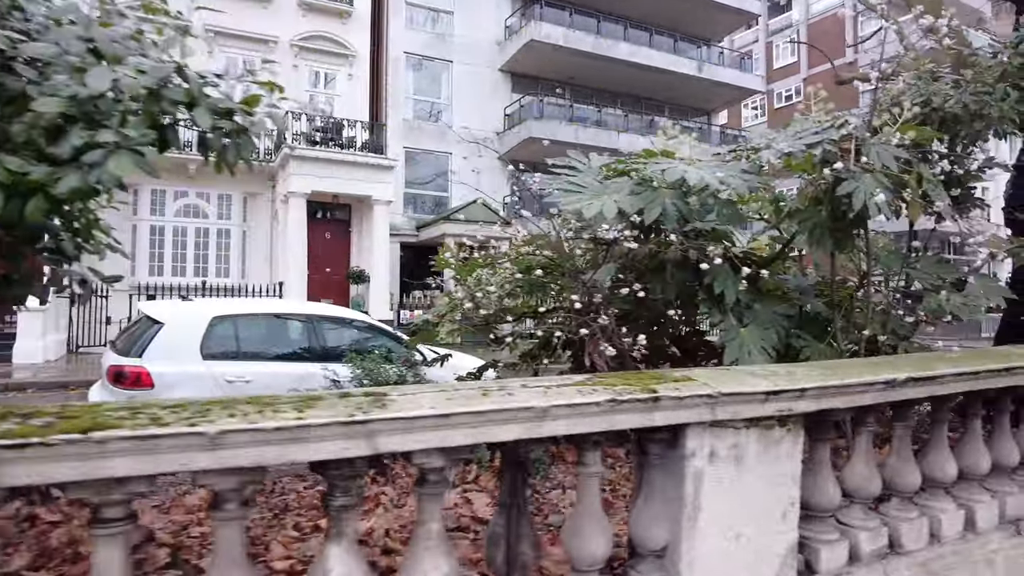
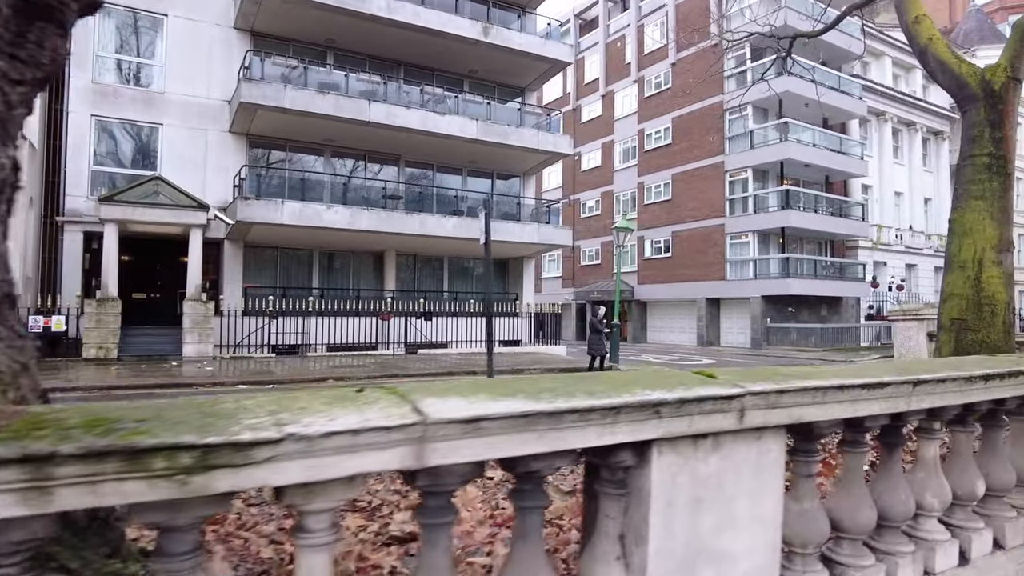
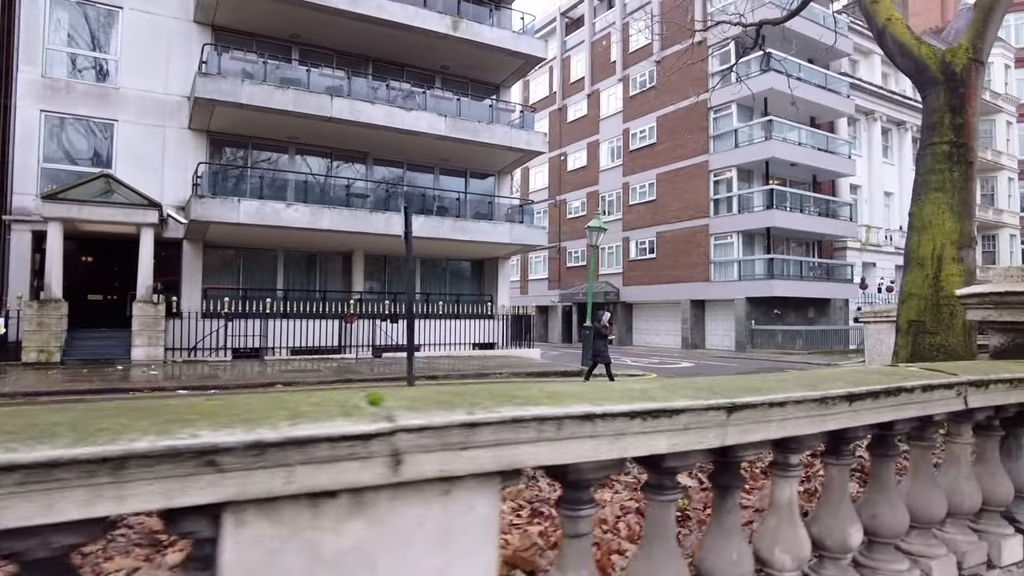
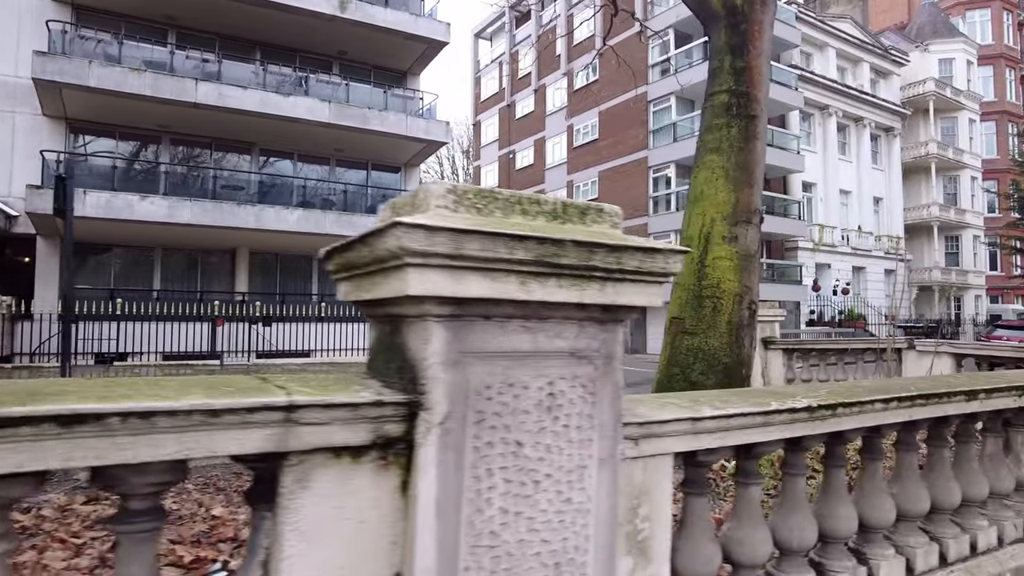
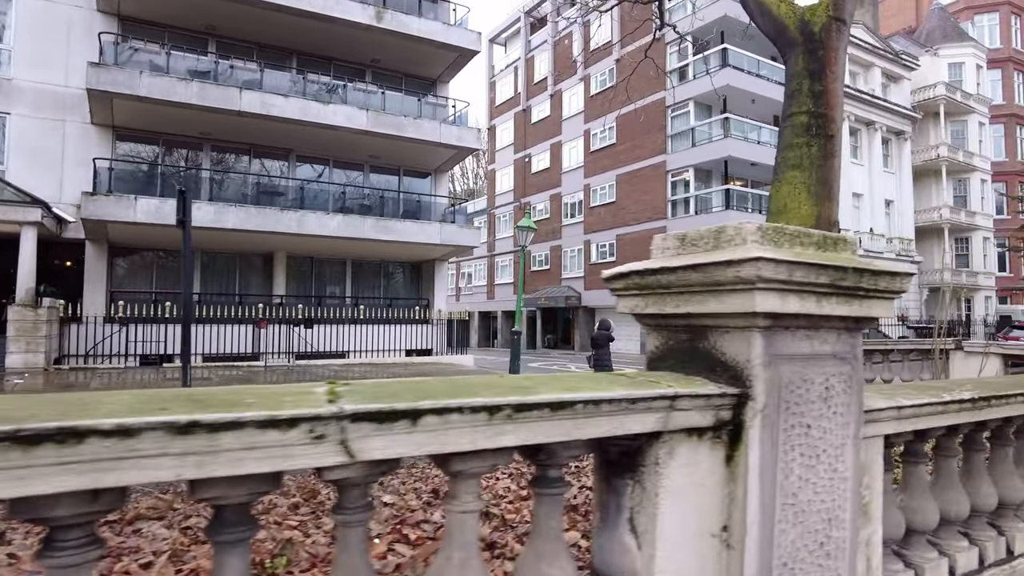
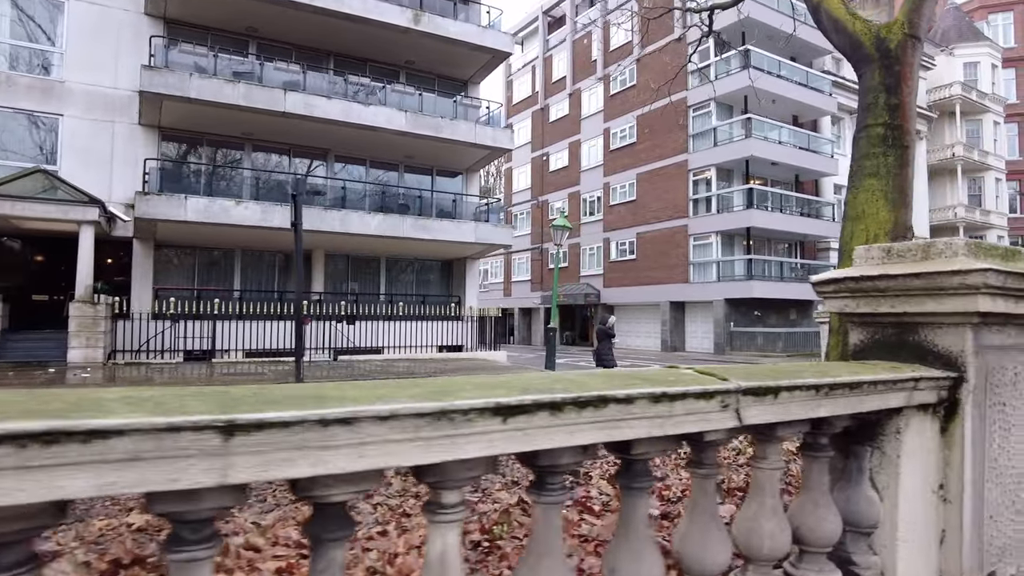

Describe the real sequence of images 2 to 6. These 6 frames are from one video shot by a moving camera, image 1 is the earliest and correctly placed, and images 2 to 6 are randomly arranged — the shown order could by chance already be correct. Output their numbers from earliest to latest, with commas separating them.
2, 3, 6, 5, 4
